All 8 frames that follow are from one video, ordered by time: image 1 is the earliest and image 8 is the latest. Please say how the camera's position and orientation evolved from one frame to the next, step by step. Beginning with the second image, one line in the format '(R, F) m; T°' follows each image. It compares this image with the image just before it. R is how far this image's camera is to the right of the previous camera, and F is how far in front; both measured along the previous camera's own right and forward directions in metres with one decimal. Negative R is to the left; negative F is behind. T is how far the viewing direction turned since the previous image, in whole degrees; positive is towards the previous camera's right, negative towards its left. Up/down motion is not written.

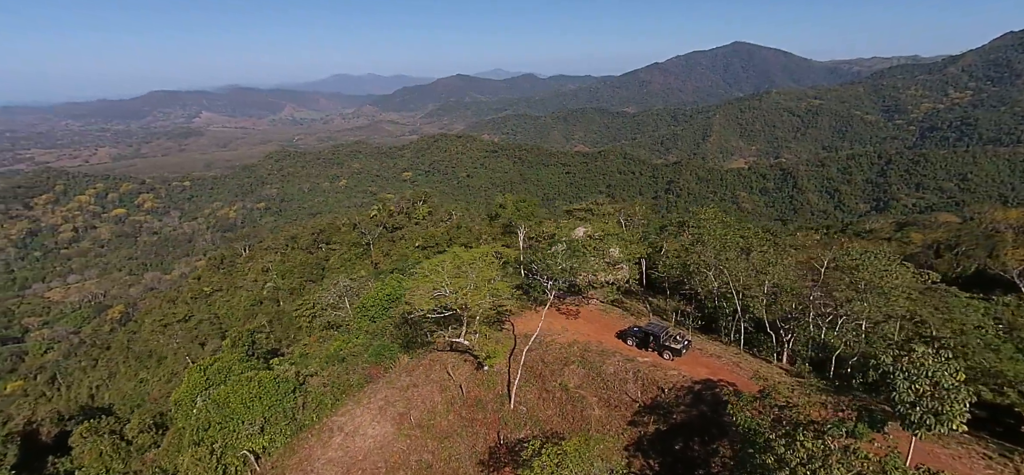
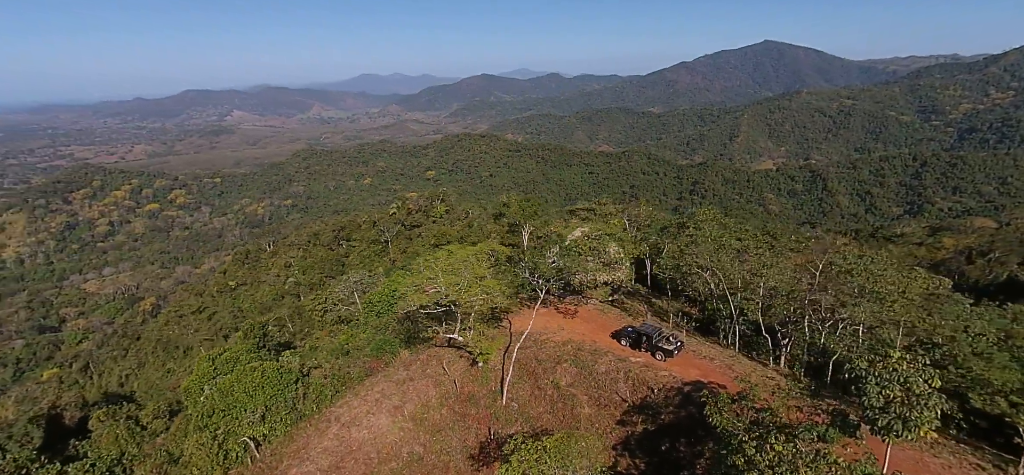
(+0.8, -0.2) m; -2°
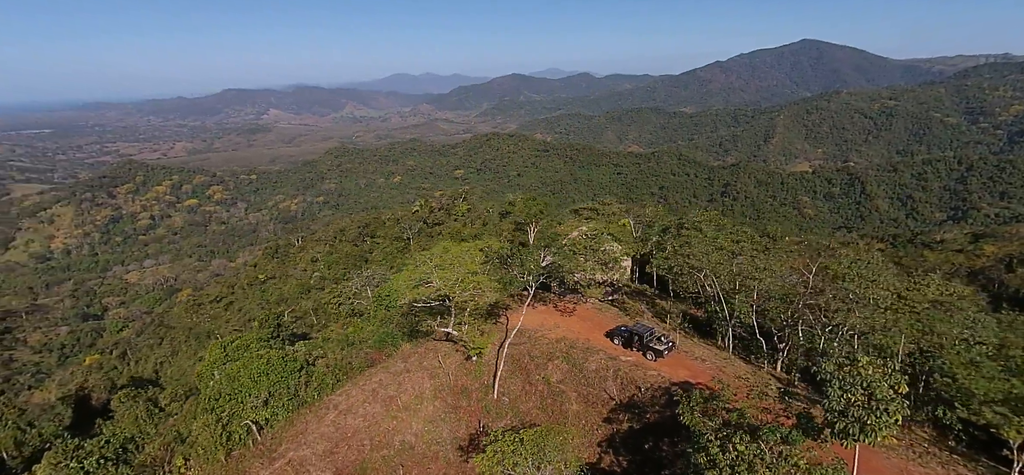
(+1.0, -0.2) m; -3°
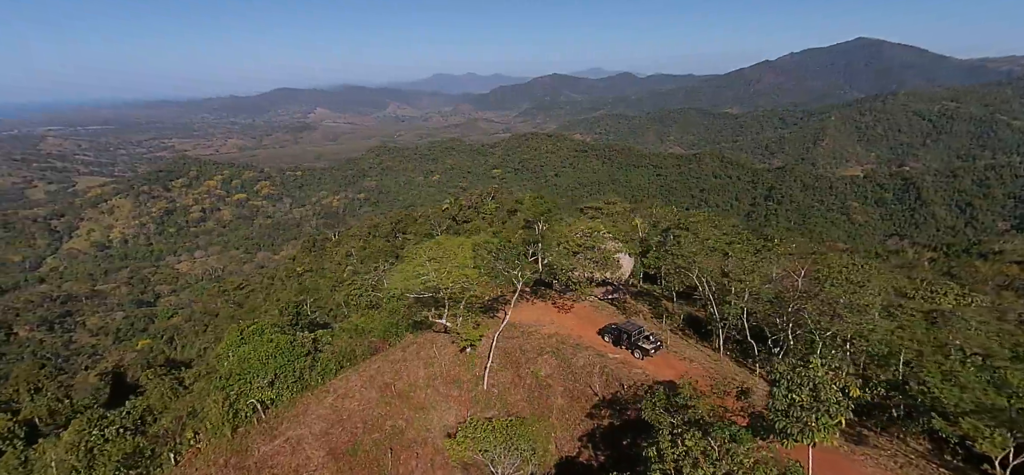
(+1.3, -0.3) m; -4°
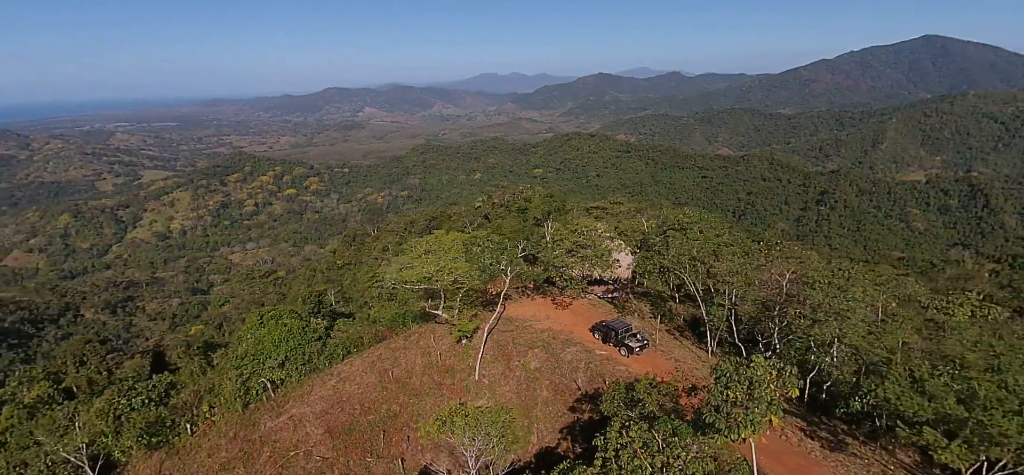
(+1.5, -0.4) m; -4°
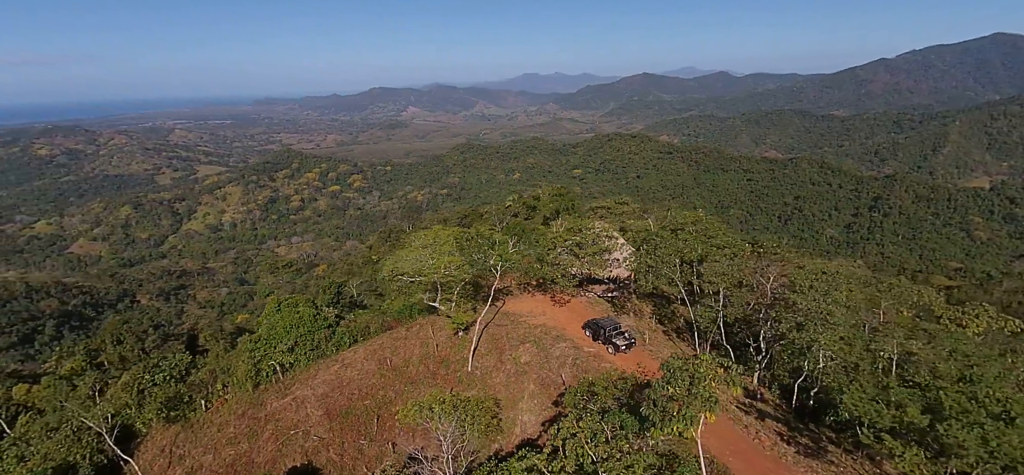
(+1.4, -0.4) m; -4°
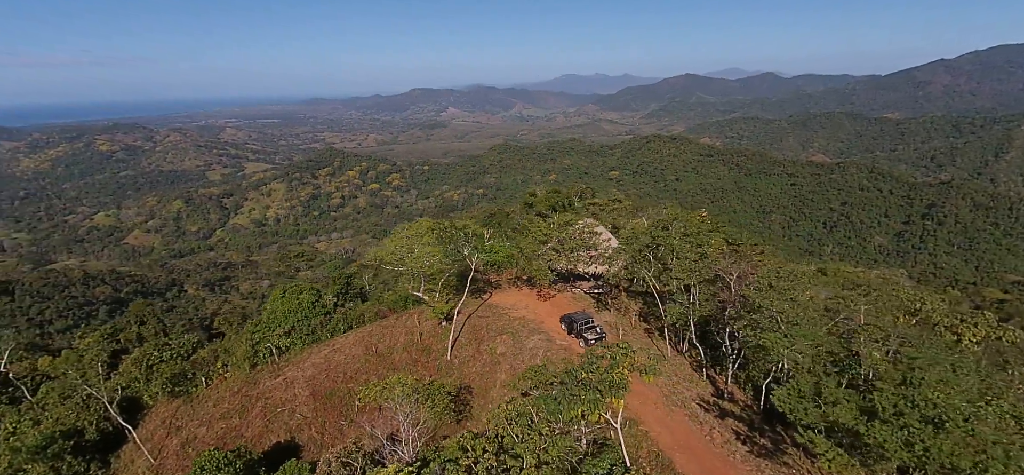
(+1.9, -0.3) m; -4°
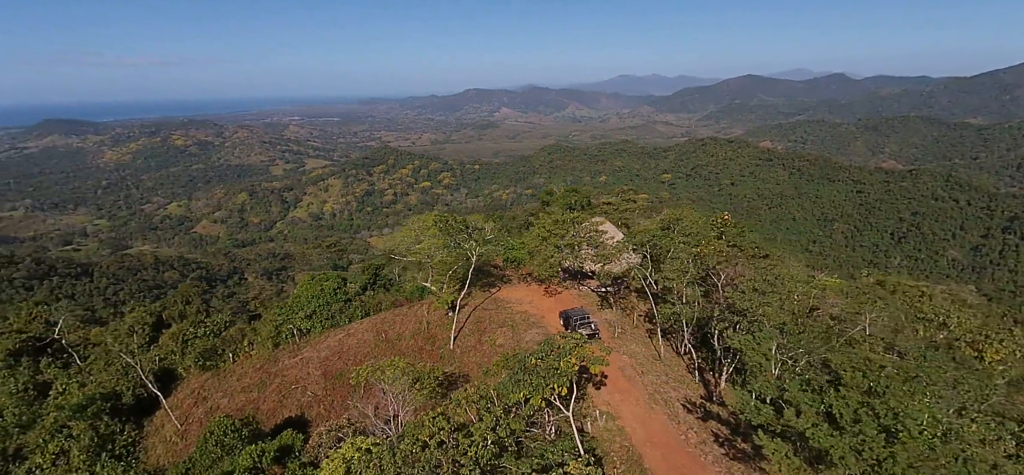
(+1.5, -0.4) m; -5°
